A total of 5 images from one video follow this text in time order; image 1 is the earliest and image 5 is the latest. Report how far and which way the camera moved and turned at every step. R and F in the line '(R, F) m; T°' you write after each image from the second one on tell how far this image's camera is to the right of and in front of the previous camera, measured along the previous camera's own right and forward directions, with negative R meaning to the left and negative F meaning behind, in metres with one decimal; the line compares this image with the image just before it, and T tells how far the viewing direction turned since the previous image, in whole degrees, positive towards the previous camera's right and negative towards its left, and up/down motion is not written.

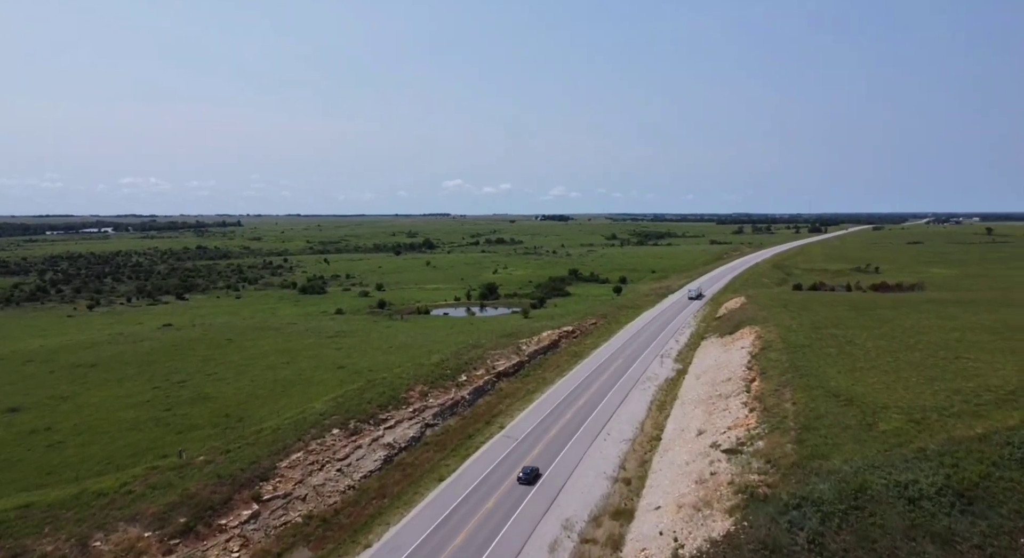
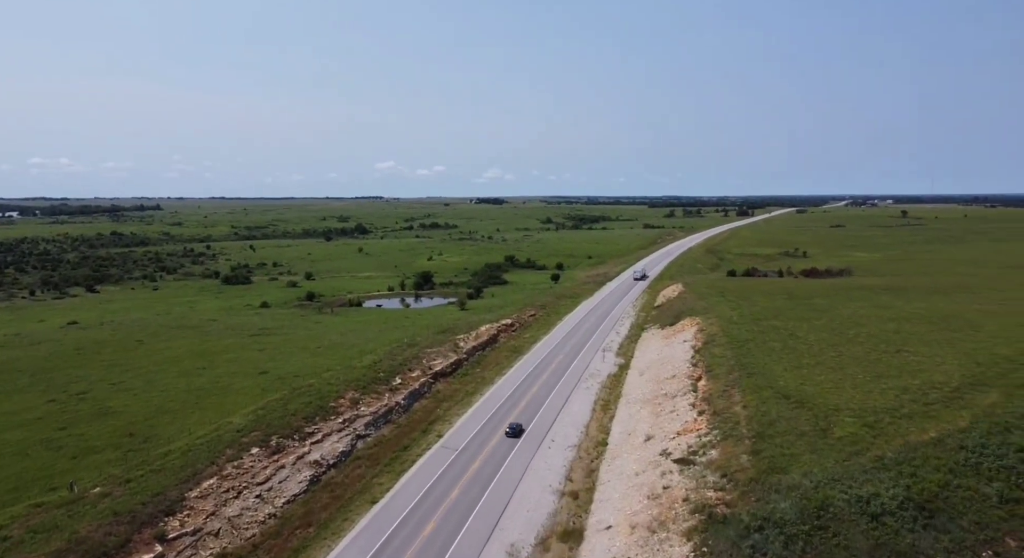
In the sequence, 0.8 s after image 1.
(-0.1, +2.9) m; +5°
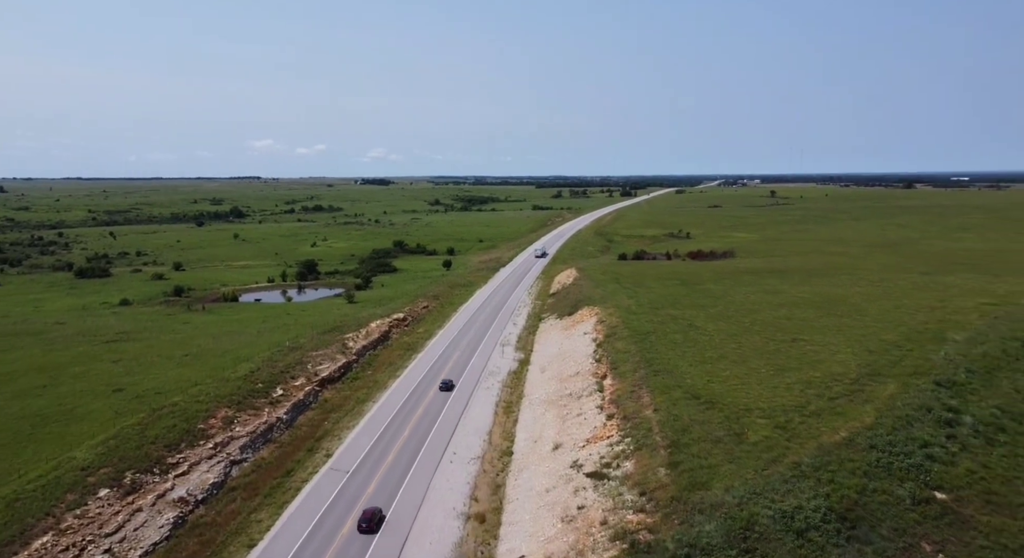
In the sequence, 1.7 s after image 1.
(-0.3, +3.4) m; +9°
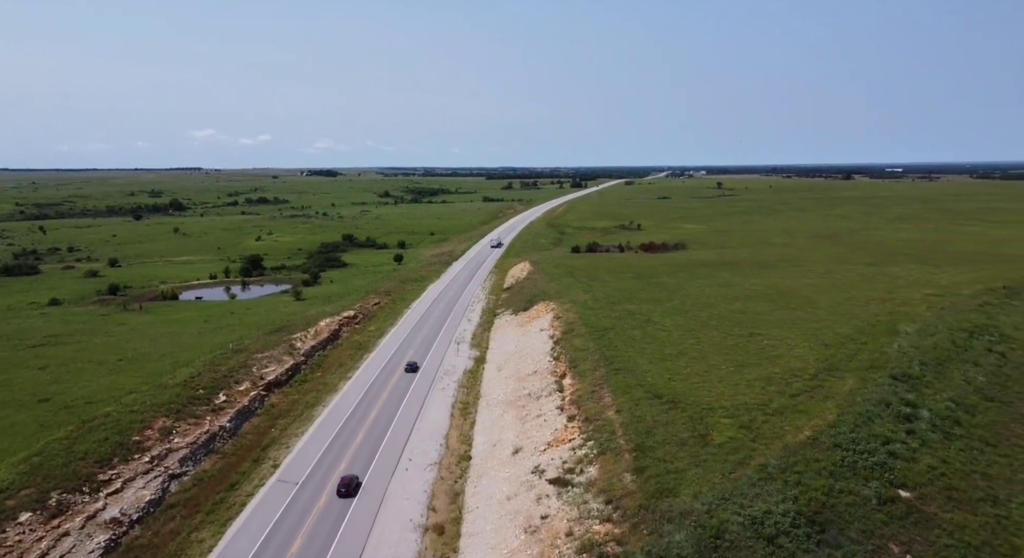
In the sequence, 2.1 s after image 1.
(-0.3, +1.4) m; +4°
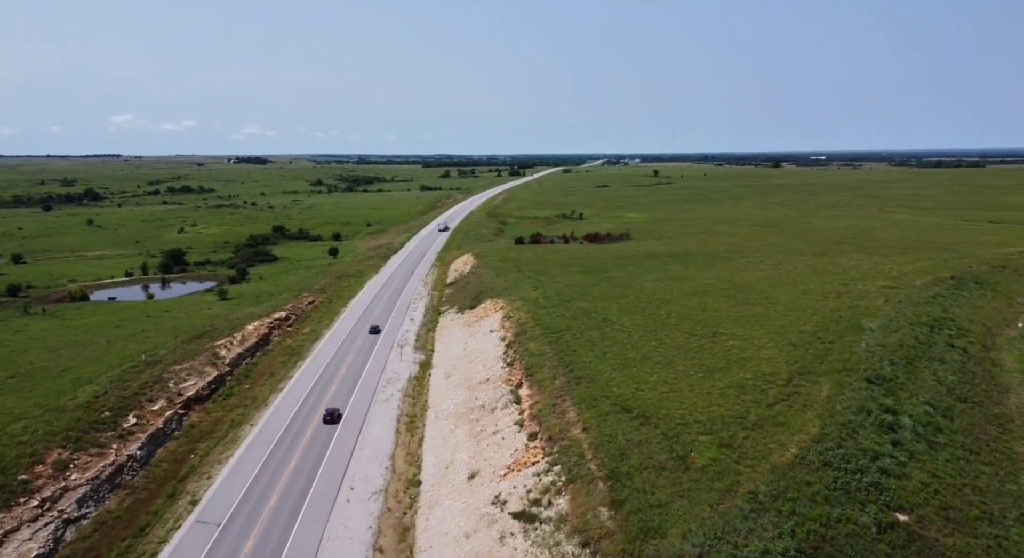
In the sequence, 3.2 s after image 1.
(-0.7, +3.9) m; +5°
